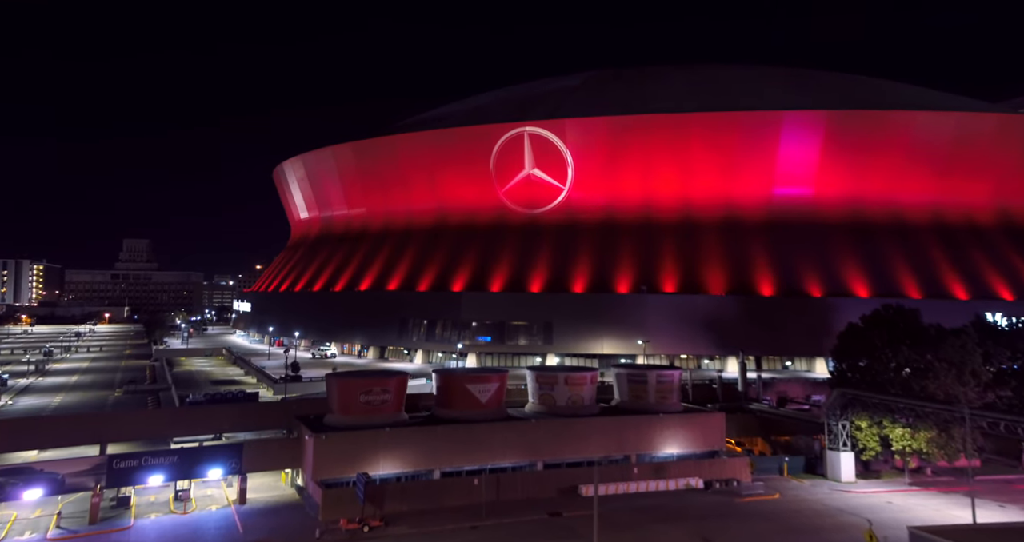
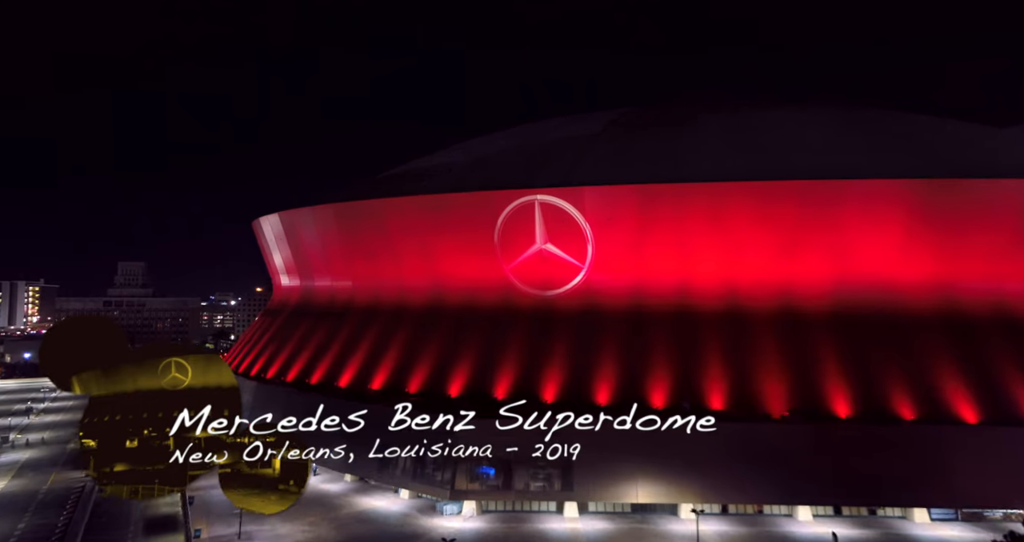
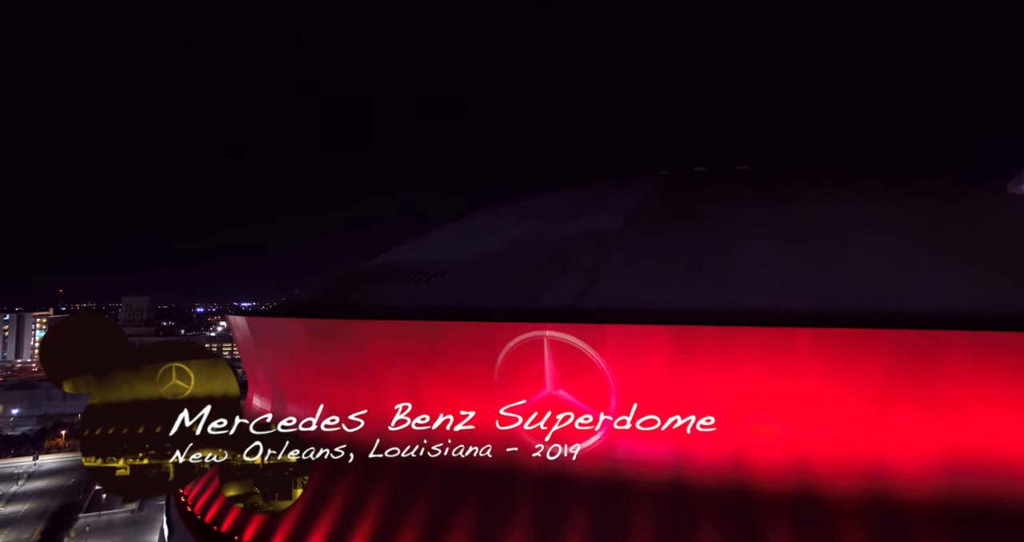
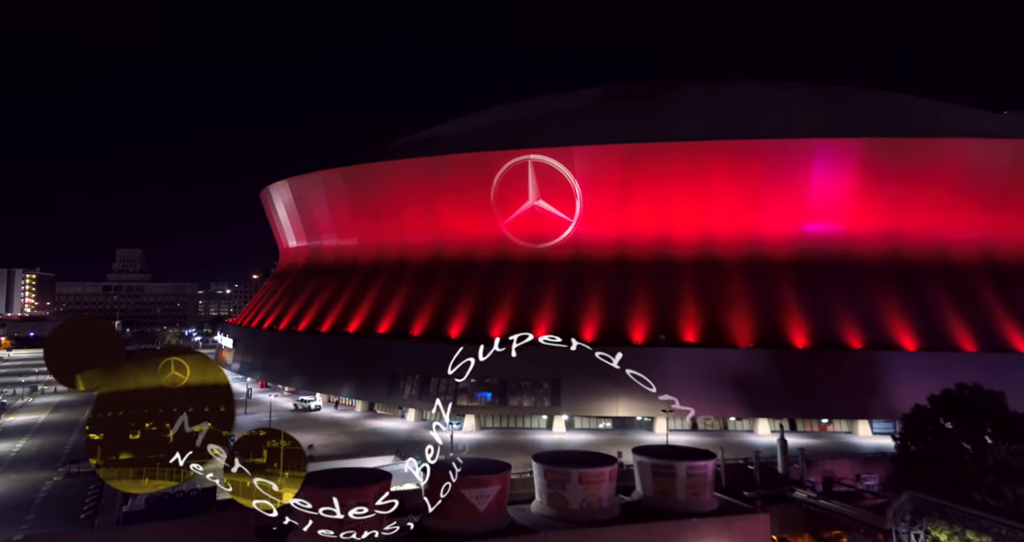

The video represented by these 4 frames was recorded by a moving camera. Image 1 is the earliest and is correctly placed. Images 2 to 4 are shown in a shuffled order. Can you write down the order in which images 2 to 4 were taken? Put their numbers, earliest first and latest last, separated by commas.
4, 2, 3
